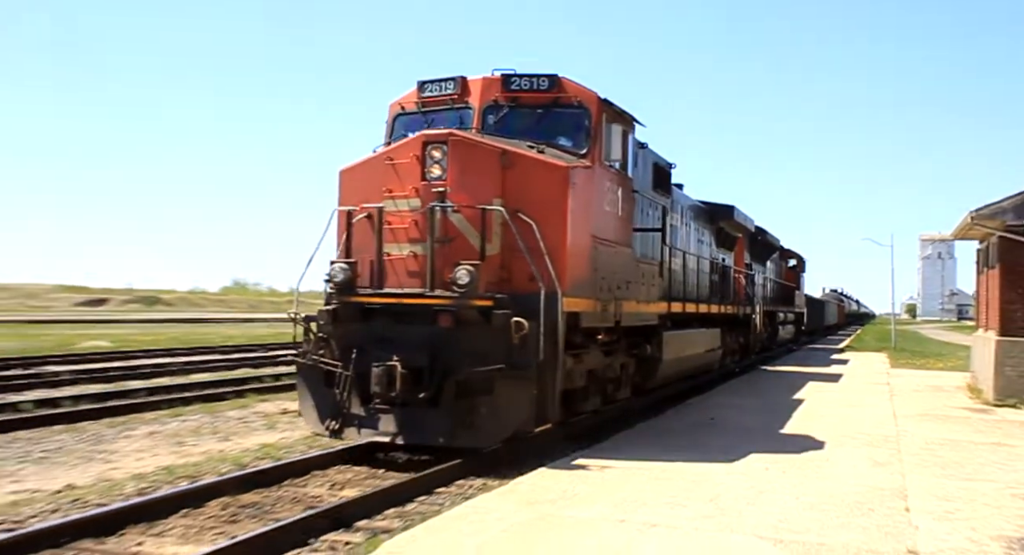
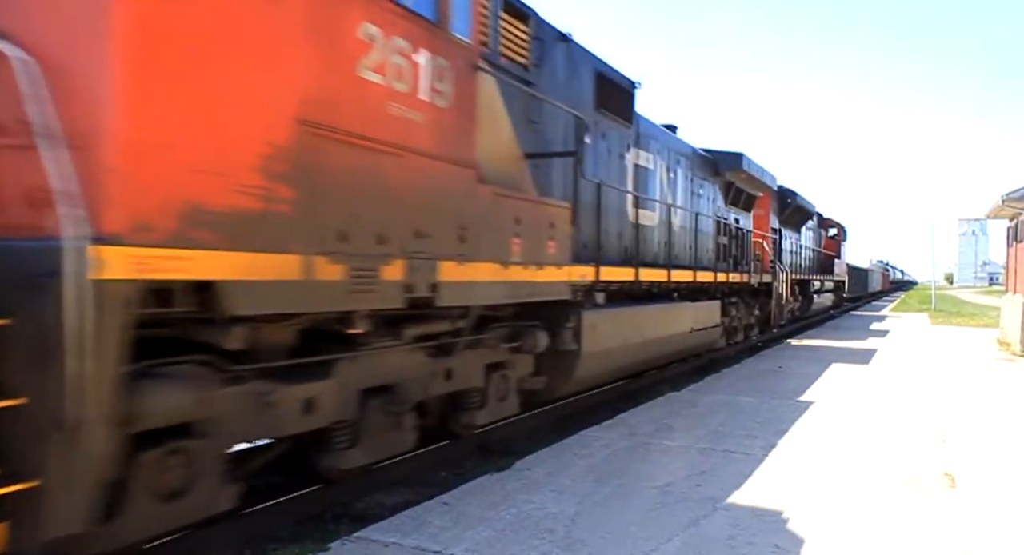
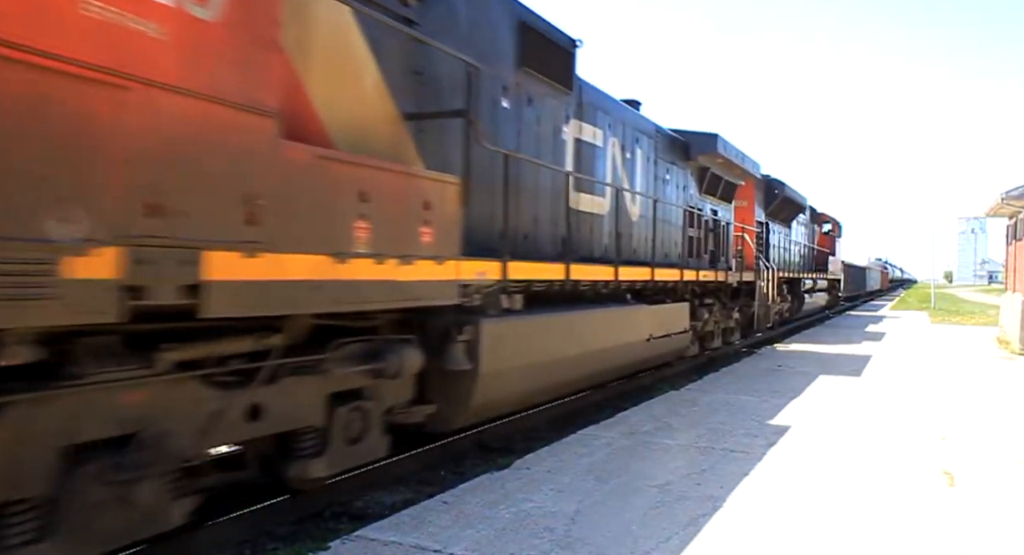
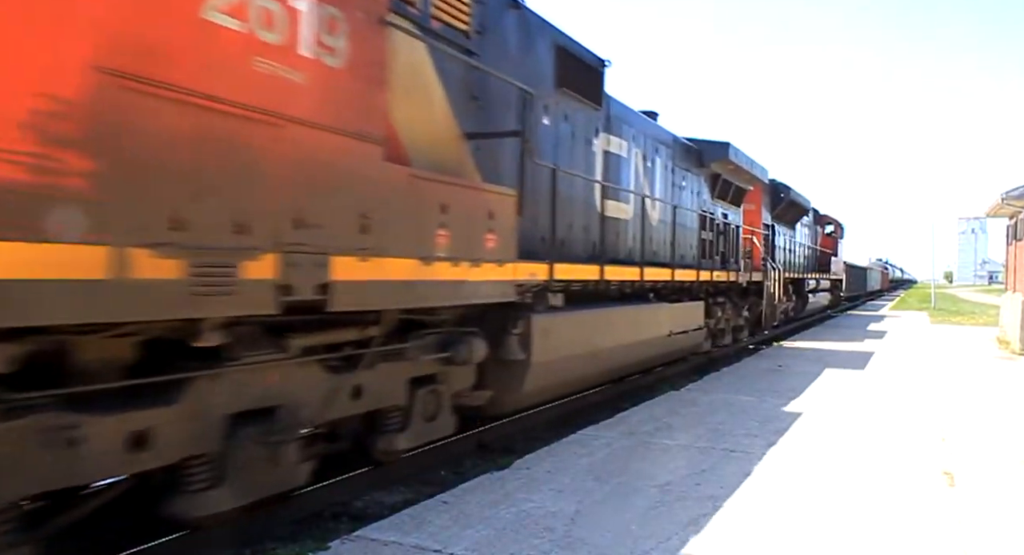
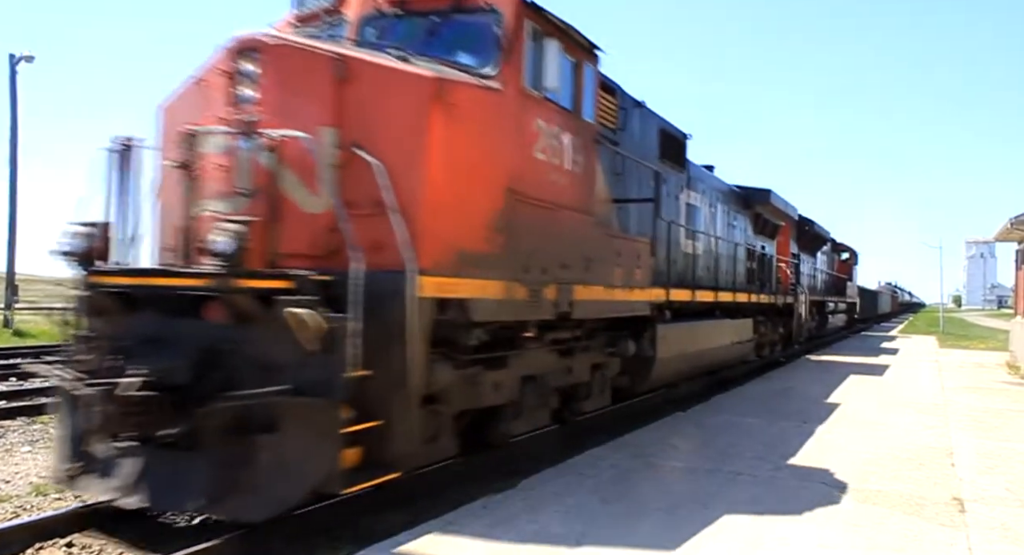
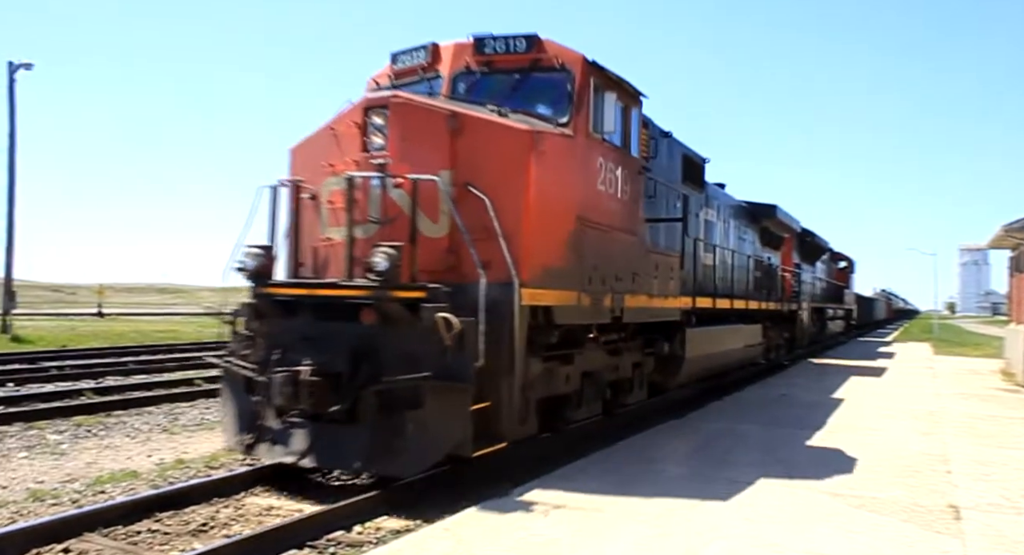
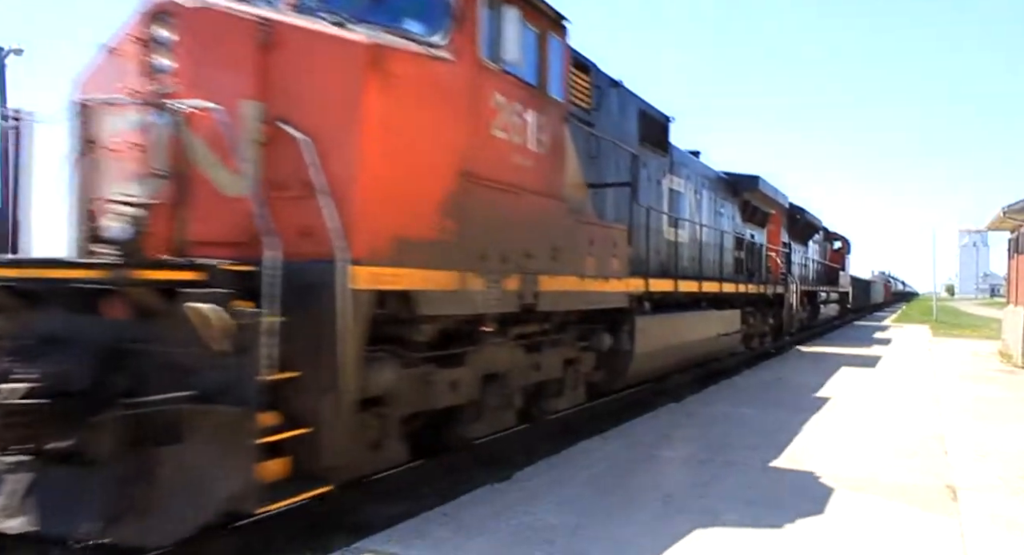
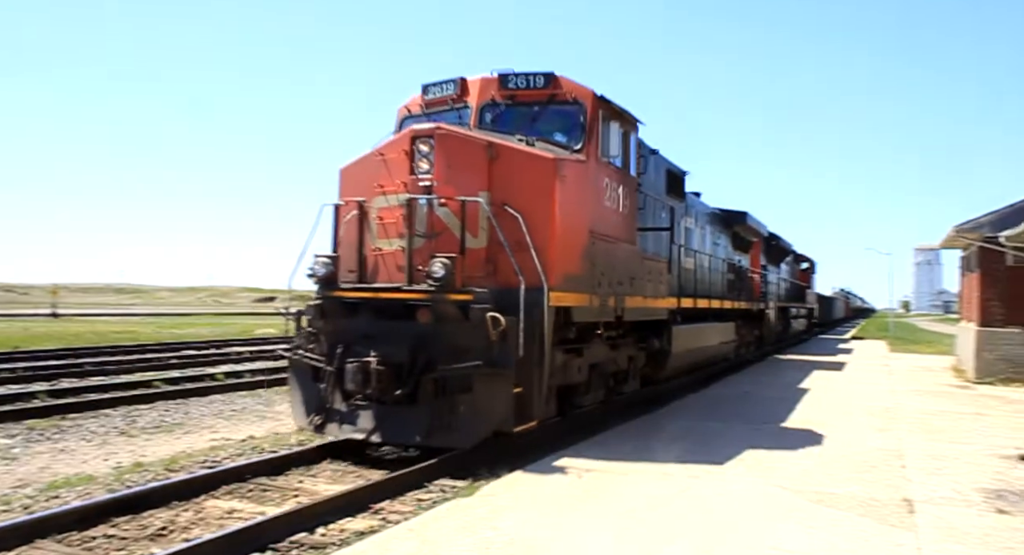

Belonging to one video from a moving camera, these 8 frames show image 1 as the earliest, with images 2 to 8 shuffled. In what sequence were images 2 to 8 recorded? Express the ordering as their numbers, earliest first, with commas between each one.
8, 6, 5, 7, 2, 4, 3
